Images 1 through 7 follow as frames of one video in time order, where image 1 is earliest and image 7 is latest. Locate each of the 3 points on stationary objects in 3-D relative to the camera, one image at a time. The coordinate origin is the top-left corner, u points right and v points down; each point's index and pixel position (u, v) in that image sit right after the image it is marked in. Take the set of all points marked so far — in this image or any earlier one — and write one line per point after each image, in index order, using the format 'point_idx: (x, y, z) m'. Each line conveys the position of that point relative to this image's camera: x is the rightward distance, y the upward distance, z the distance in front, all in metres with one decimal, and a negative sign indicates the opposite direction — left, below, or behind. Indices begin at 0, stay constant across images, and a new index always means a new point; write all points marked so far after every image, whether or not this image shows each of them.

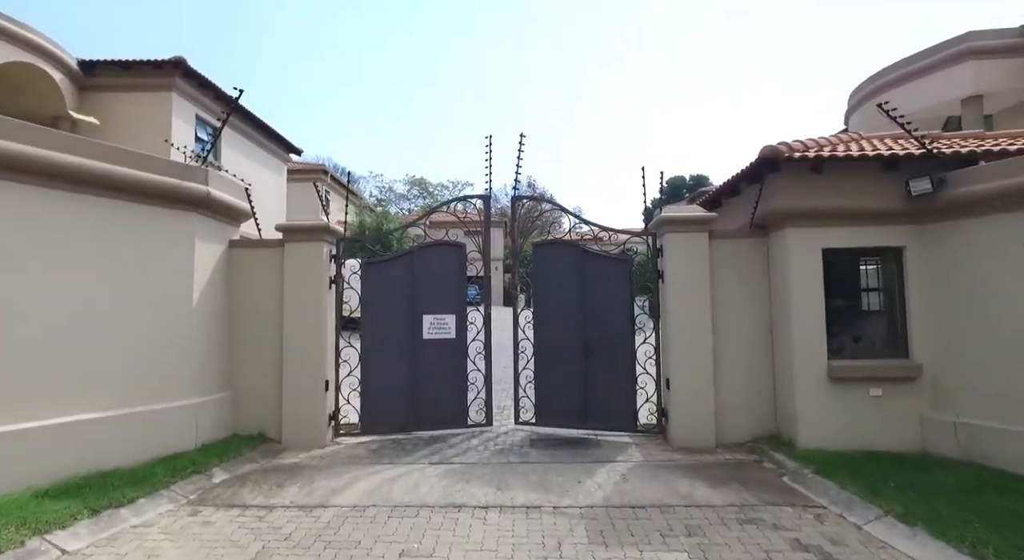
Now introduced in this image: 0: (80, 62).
0: (-8.7, +4.4, +11.9) m
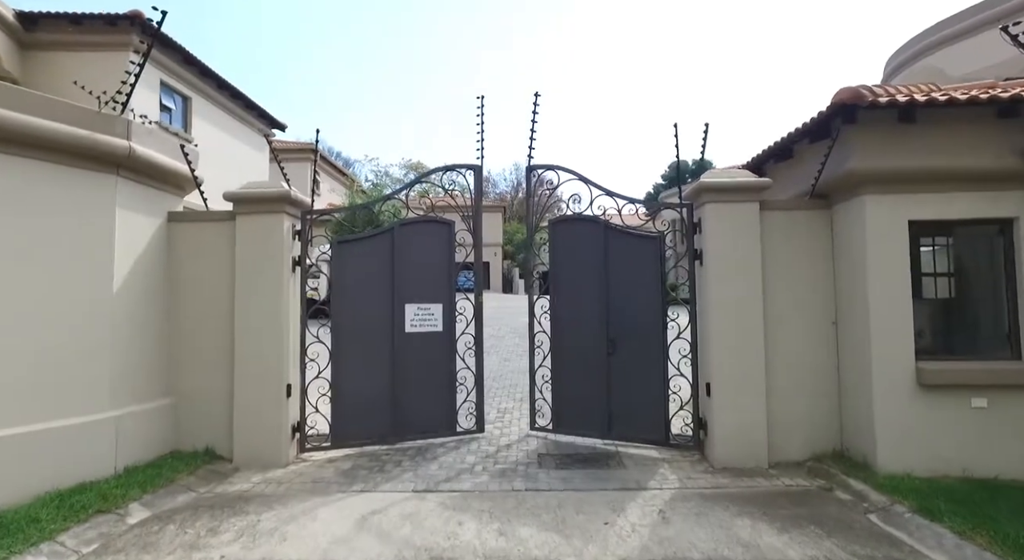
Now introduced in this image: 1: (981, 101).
0: (-8.7, +4.7, +10.5) m
1: (+3.6, +1.4, +4.6) m
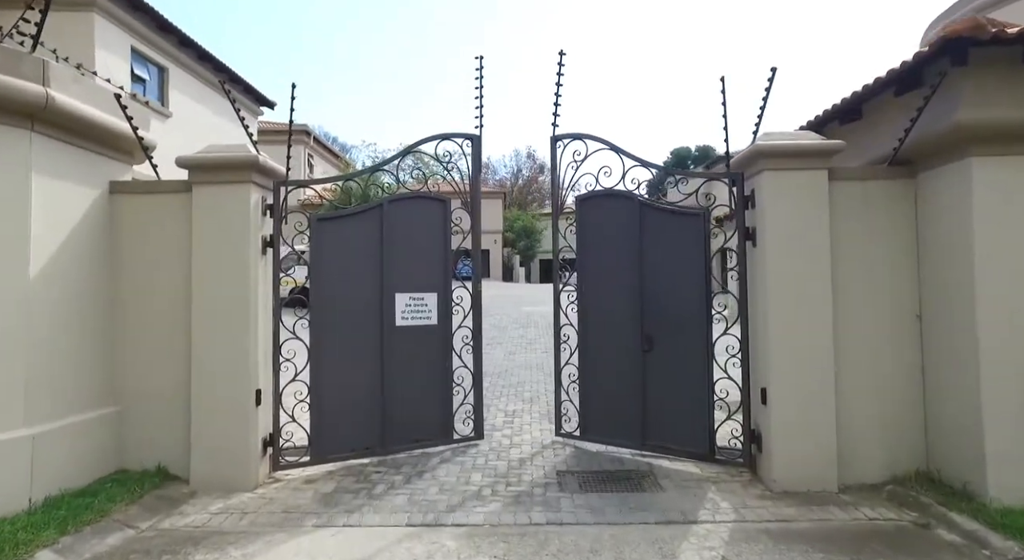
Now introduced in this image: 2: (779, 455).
0: (-8.6, +4.9, +9.4) m
1: (+3.8, +1.5, +3.6) m
2: (+2.1, -1.4, +4.6) m
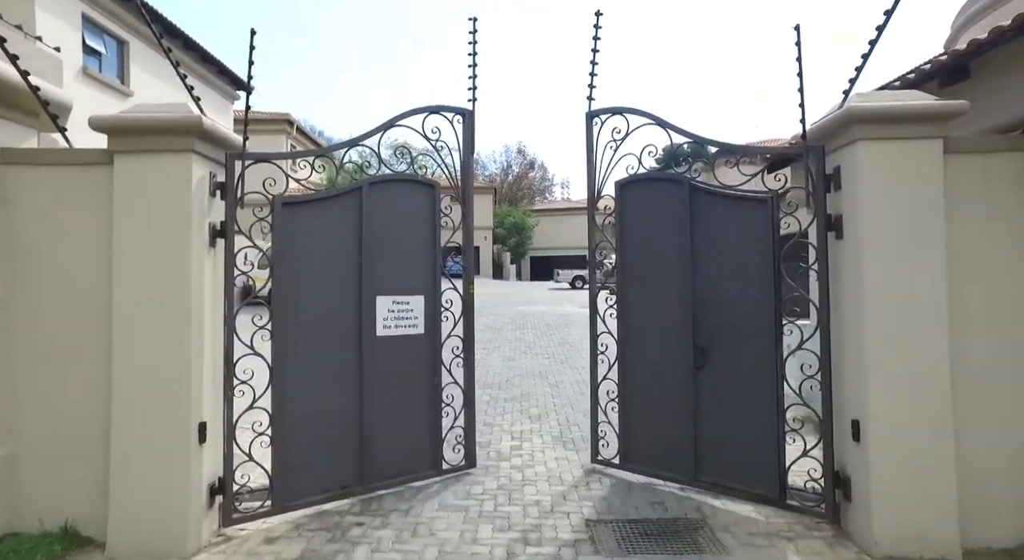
0: (-8.5, +4.9, +8.1) m
1: (+3.9, +1.5, +2.5) m
2: (+2.2, -1.4, +3.5) m
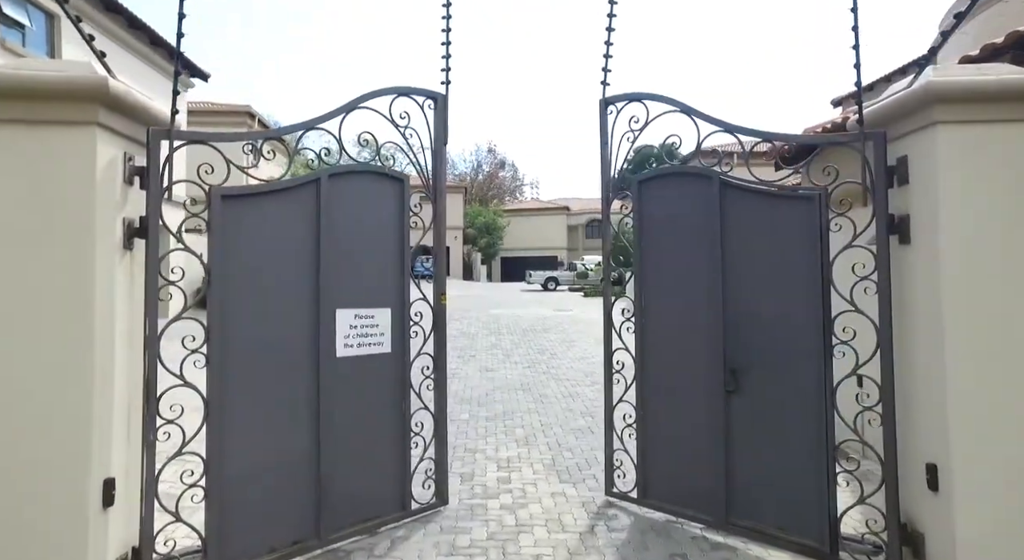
0: (-8.7, +4.9, +6.8) m
1: (+4.0, +1.4, +2.0) m
2: (+2.2, -1.4, +2.9) m
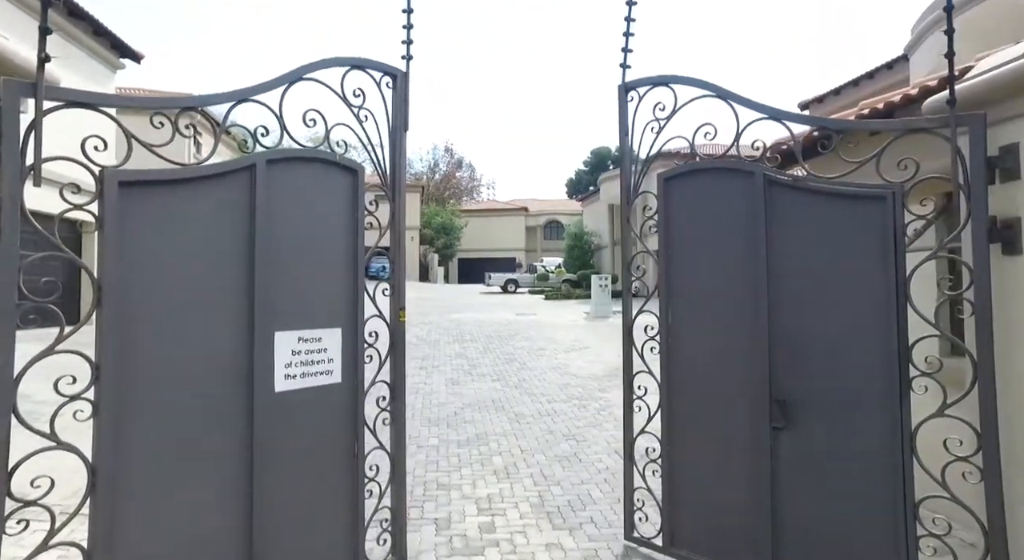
0: (-8.9, +4.8, +5.4) m
1: (+4.1, +1.3, +1.4) m
2: (+2.3, -1.5, +2.2) m
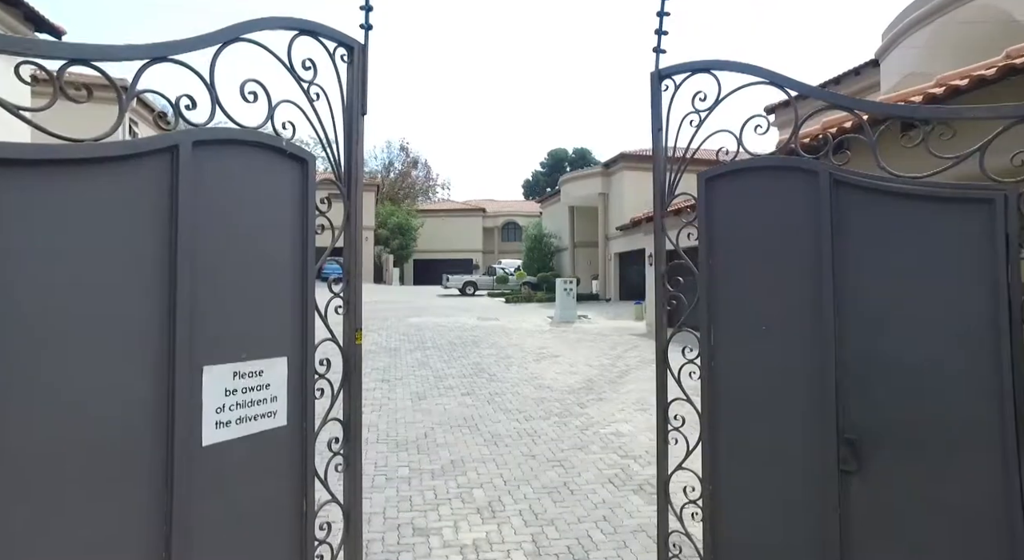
0: (-8.9, +4.8, +3.9) m
1: (+4.3, +1.2, +1.0) m
2: (+2.4, -1.6, +1.7) m
